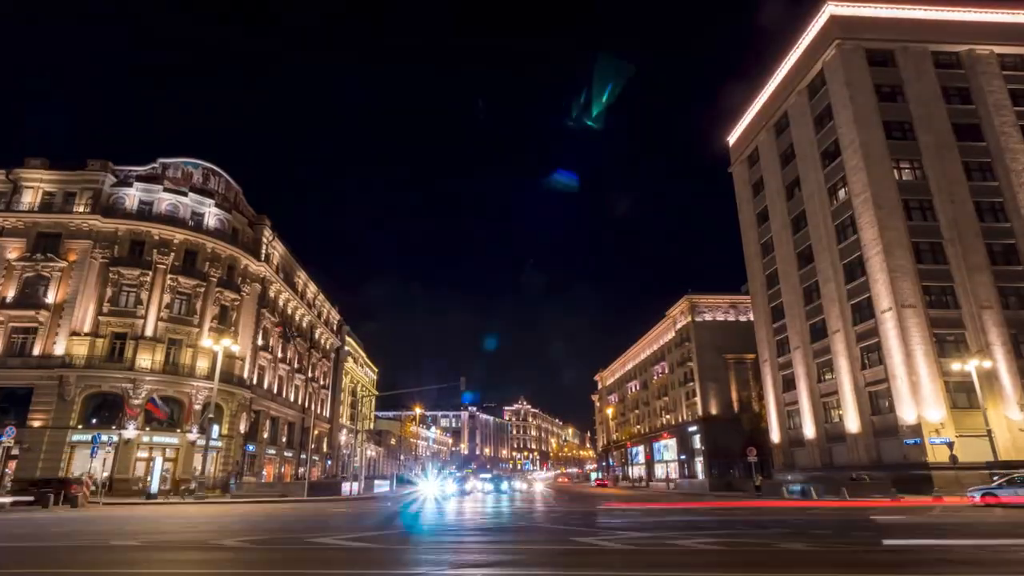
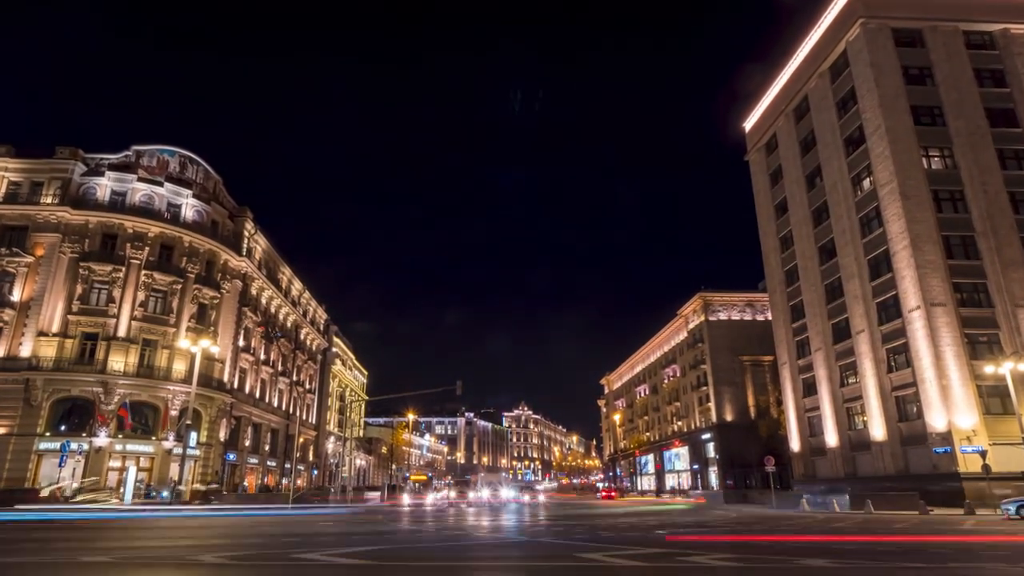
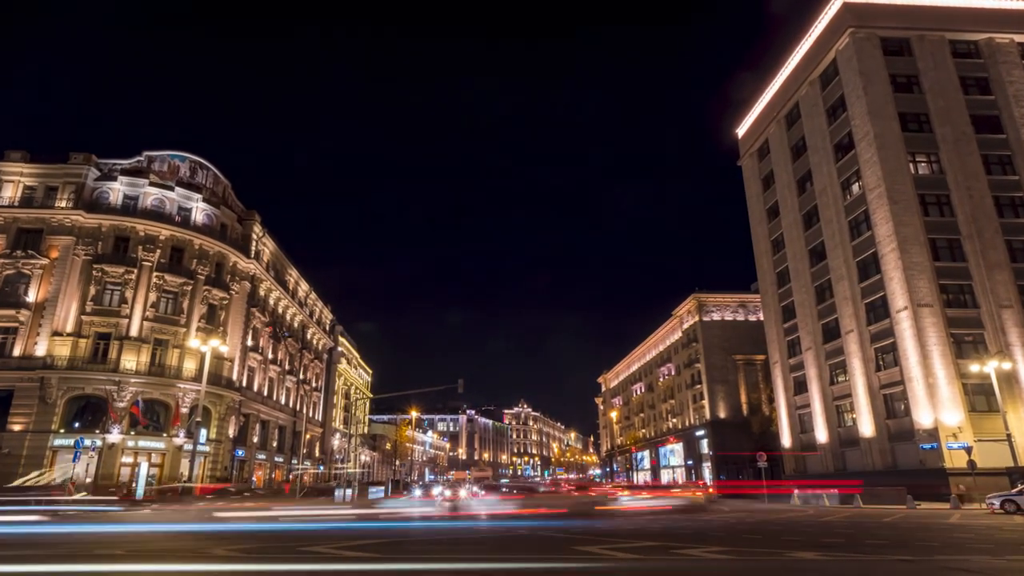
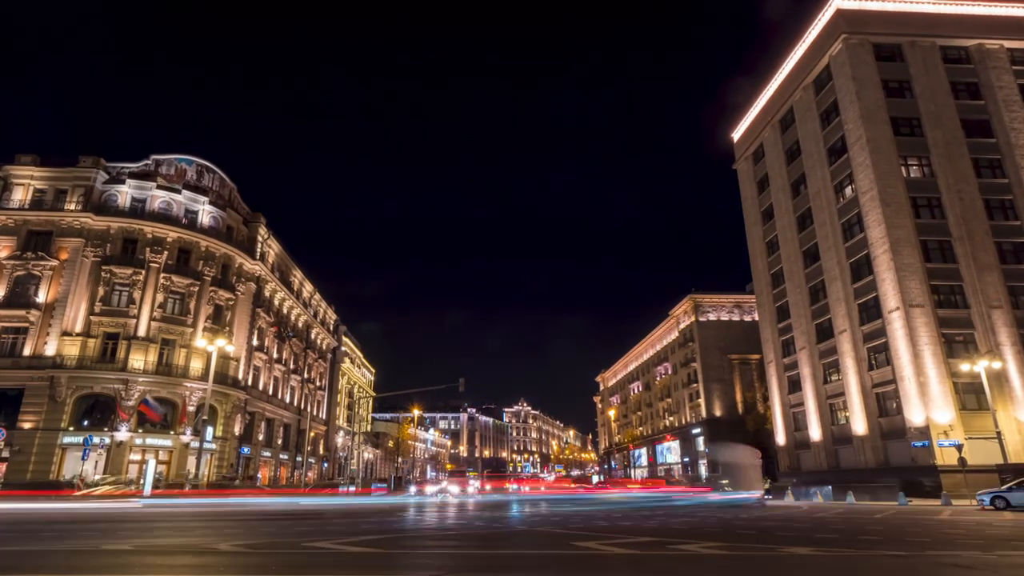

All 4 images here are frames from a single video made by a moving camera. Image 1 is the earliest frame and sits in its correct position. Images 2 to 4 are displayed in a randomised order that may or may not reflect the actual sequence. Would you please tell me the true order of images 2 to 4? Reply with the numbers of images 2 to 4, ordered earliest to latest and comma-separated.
4, 3, 2
